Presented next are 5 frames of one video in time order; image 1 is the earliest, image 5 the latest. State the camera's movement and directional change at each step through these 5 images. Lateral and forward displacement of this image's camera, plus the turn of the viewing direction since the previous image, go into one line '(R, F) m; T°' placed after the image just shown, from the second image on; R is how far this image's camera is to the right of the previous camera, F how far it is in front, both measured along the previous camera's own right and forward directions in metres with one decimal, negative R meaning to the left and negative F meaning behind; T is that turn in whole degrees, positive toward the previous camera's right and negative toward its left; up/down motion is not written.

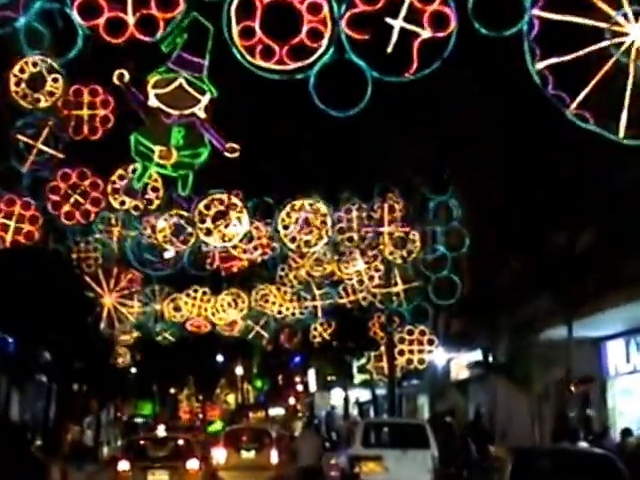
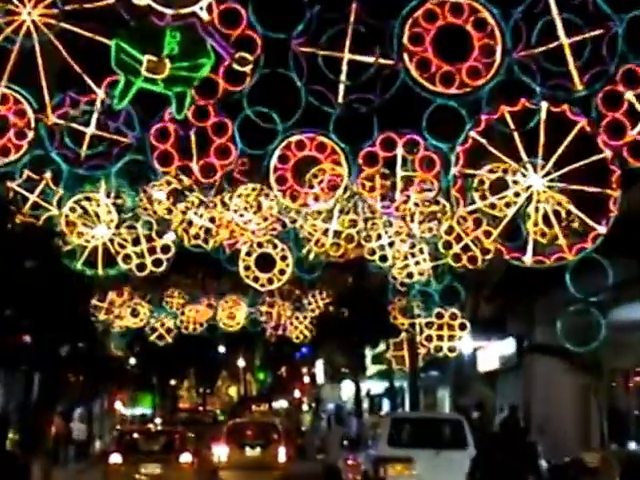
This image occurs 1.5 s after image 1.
(-0.3, +3.9) m; 0°
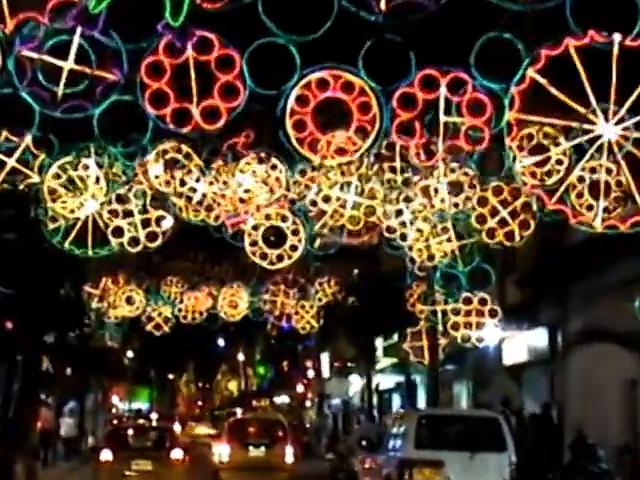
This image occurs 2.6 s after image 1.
(-0.2, +3.0) m; 0°
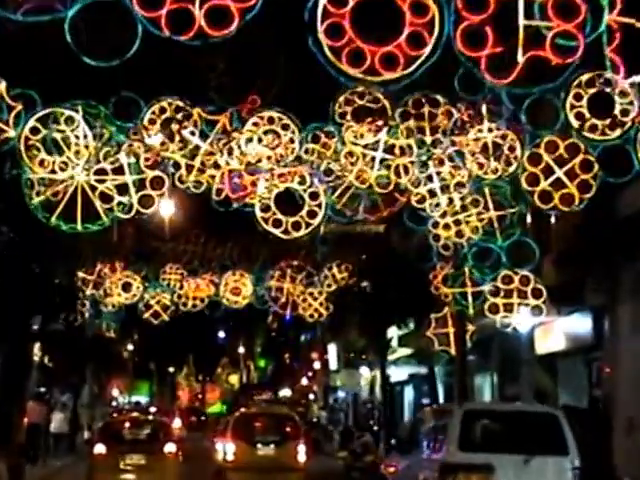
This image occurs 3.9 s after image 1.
(-0.3, +3.1) m; 0°
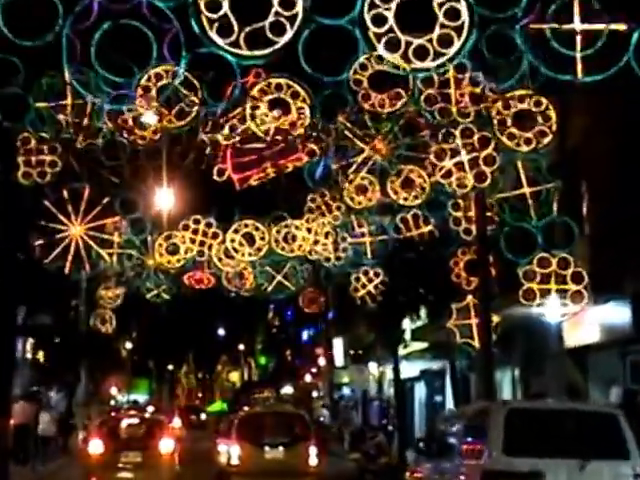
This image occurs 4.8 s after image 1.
(-0.2, +2.3) m; 0°
